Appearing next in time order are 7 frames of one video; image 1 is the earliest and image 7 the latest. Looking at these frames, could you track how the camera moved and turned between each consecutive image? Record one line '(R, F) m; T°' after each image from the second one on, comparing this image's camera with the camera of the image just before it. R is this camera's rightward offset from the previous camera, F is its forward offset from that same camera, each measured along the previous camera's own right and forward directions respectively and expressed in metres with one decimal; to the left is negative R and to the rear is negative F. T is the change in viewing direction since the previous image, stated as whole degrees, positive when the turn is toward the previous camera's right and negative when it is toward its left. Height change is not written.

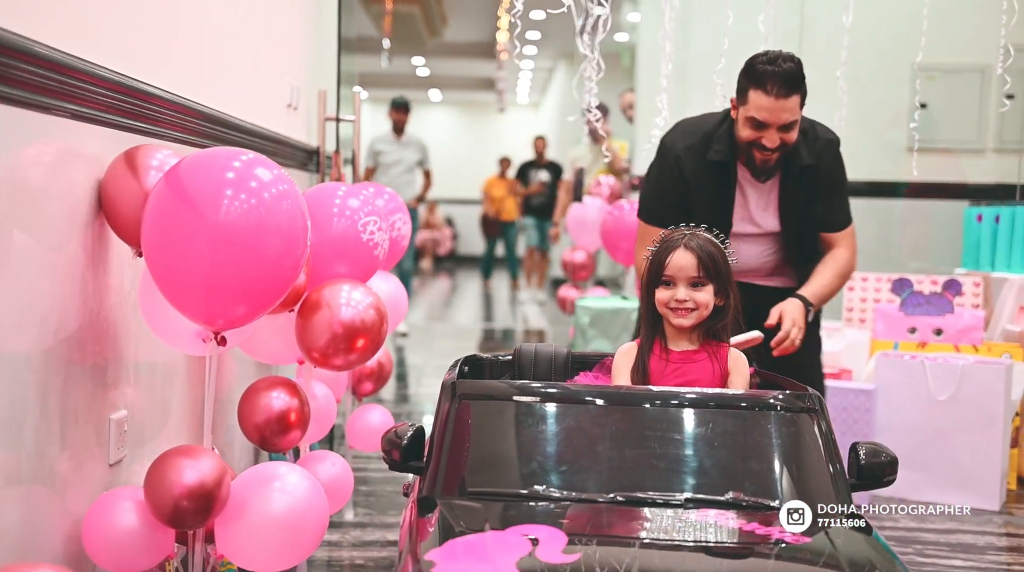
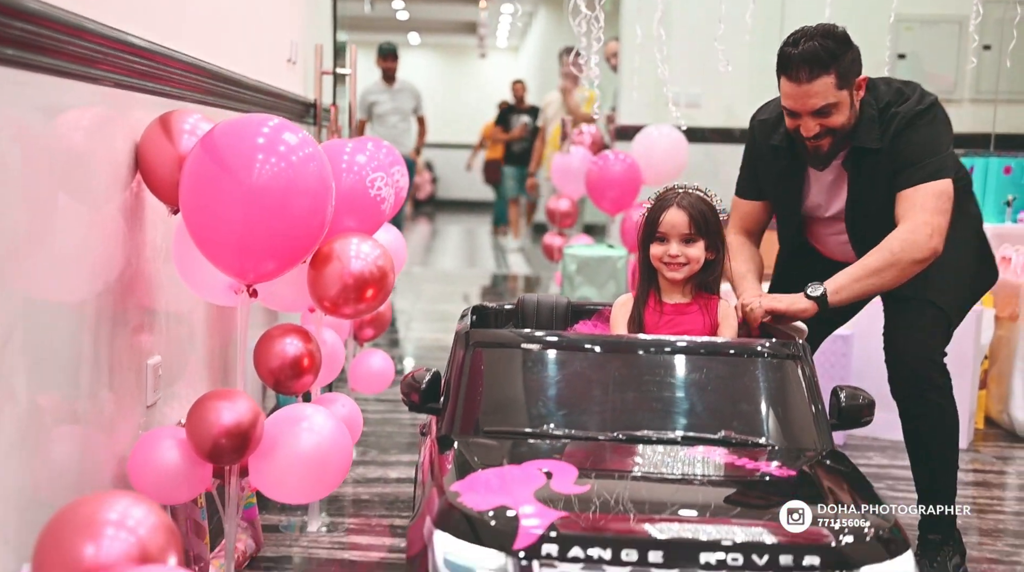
(-0.1, -0.2) m; +1°
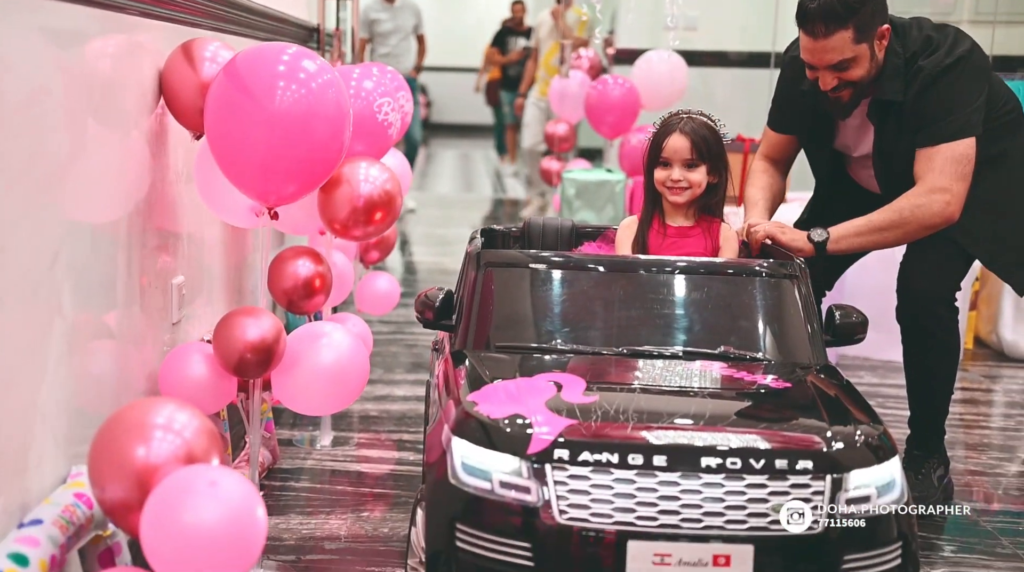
(0.0, -0.1) m; 0°
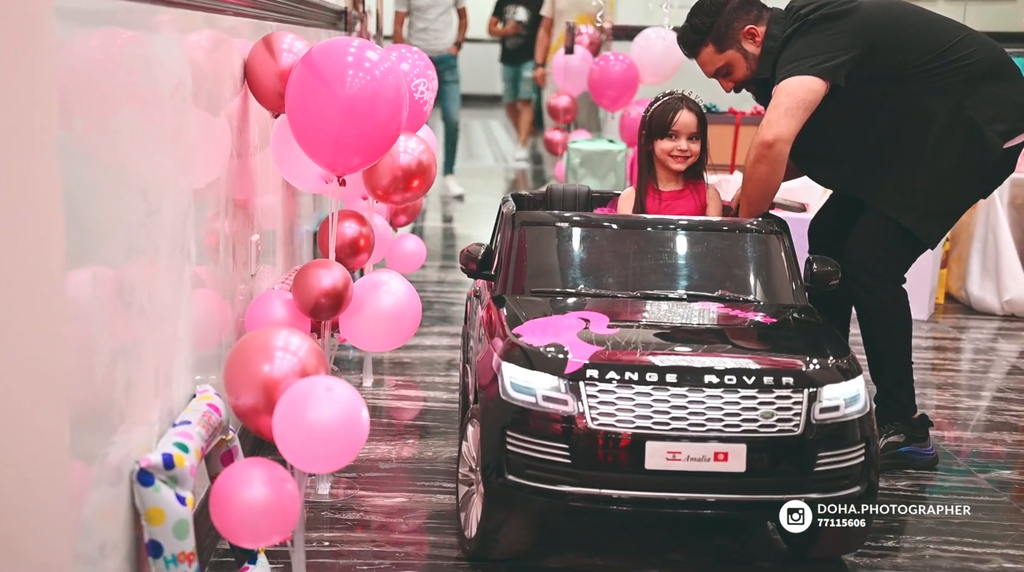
(-0.1, -0.5) m; 0°
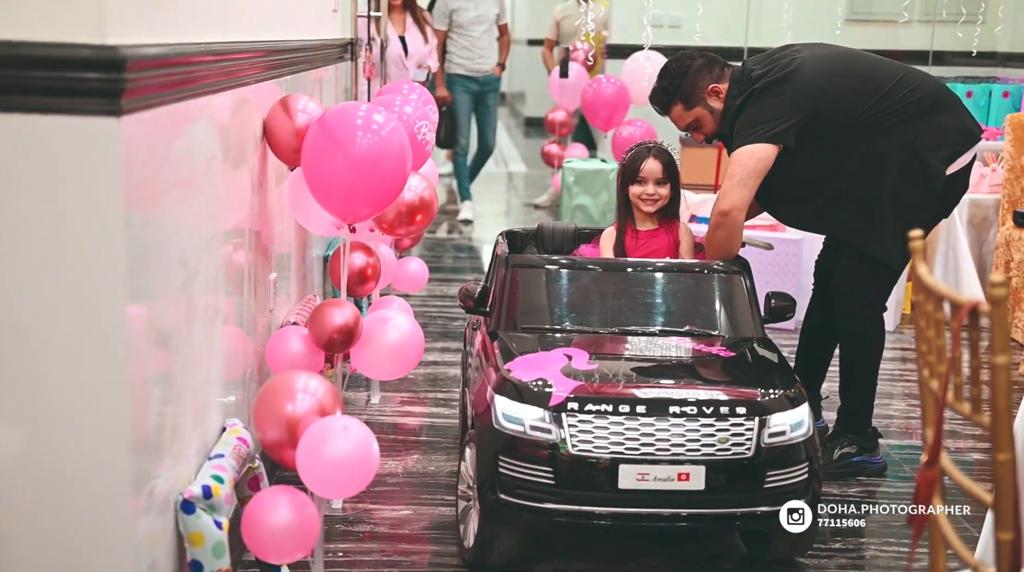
(0.0, -0.4) m; 0°
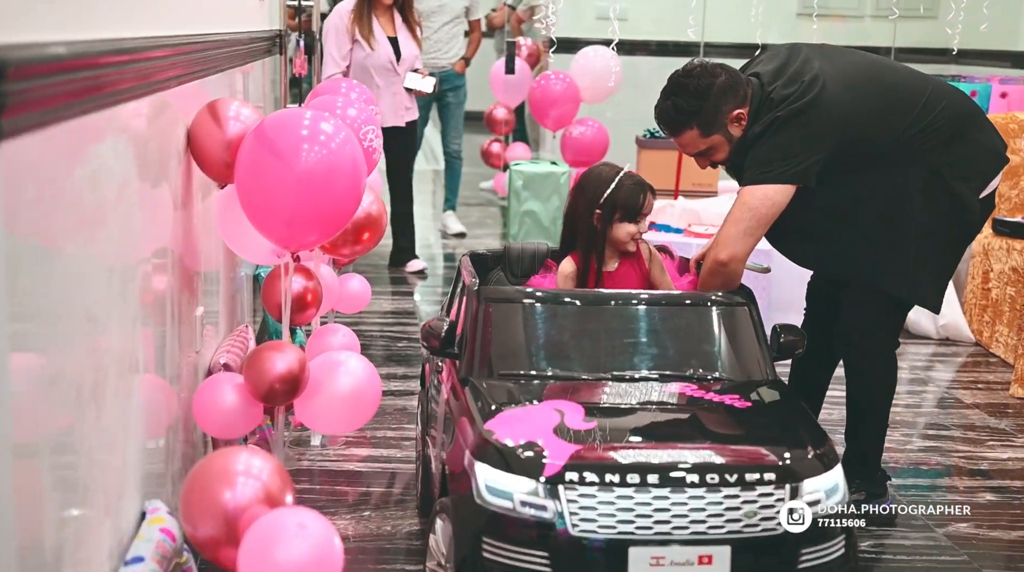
(-0.1, +0.5) m; +4°
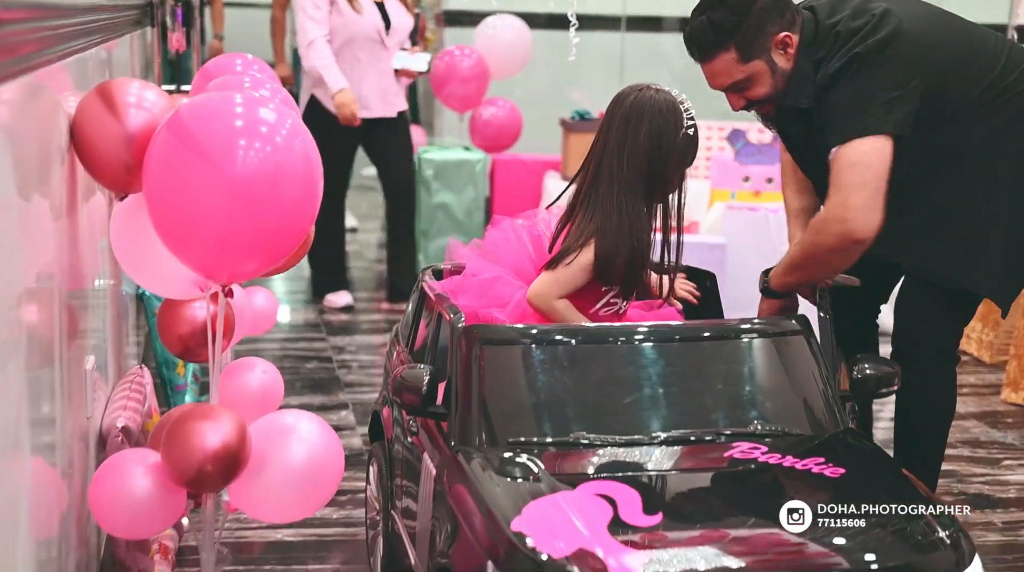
(-0.3, +0.8) m; +7°
